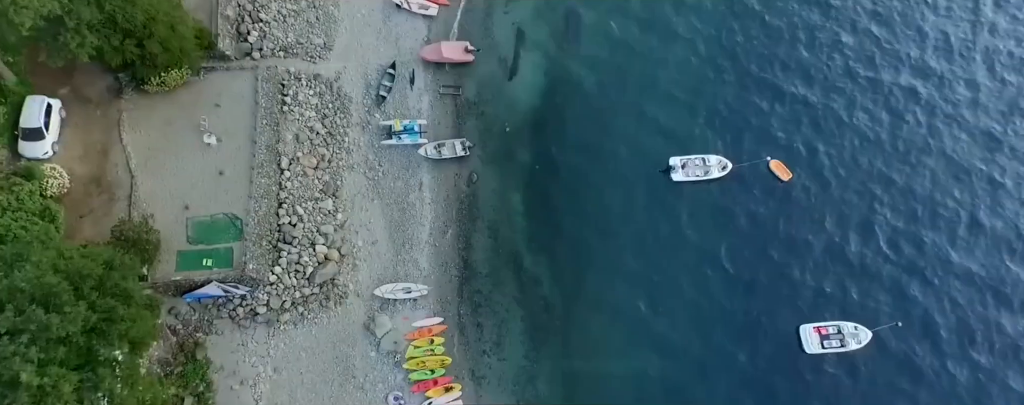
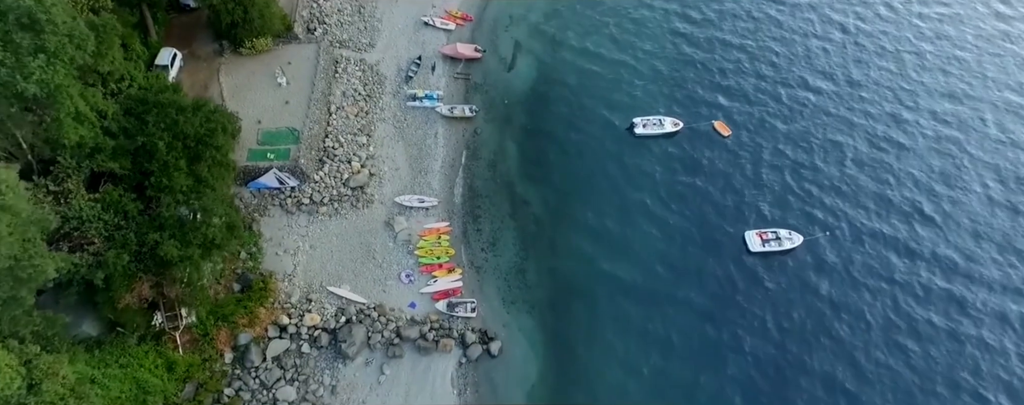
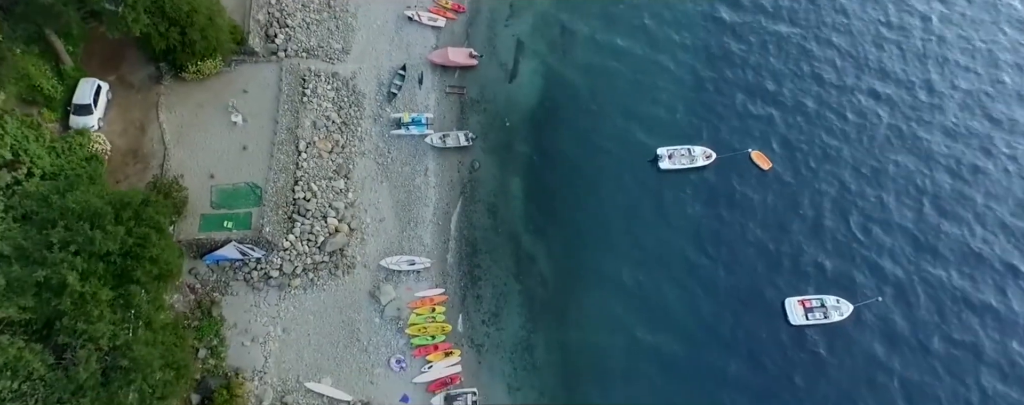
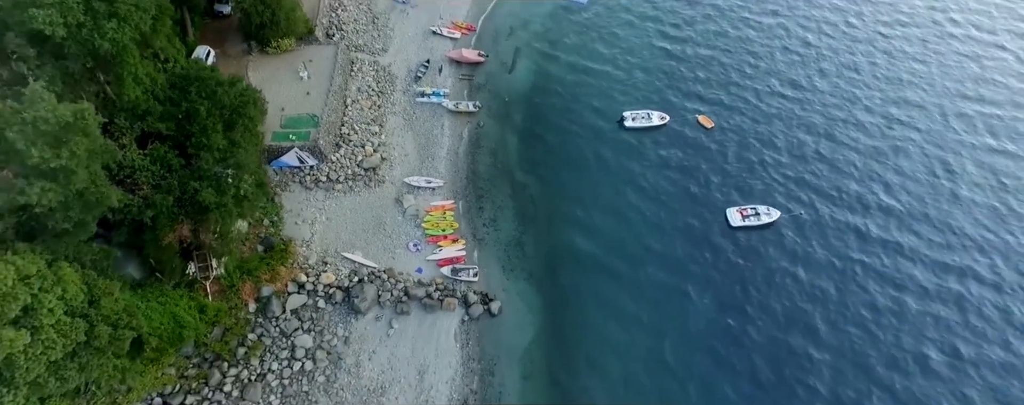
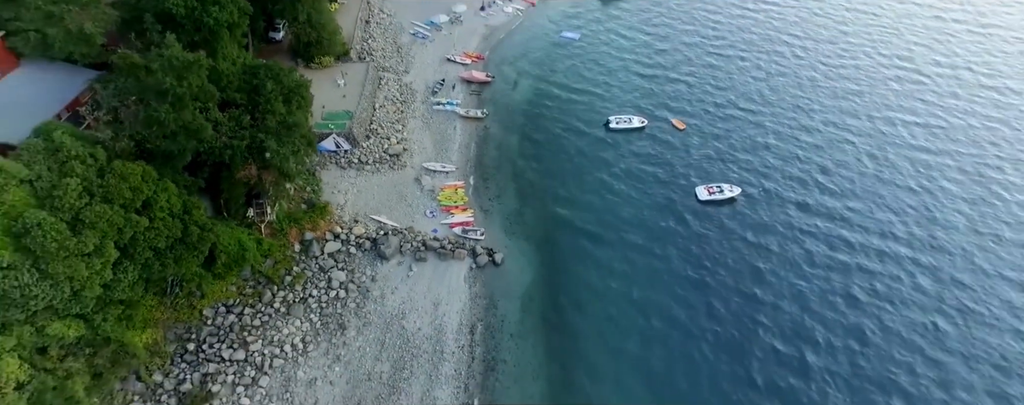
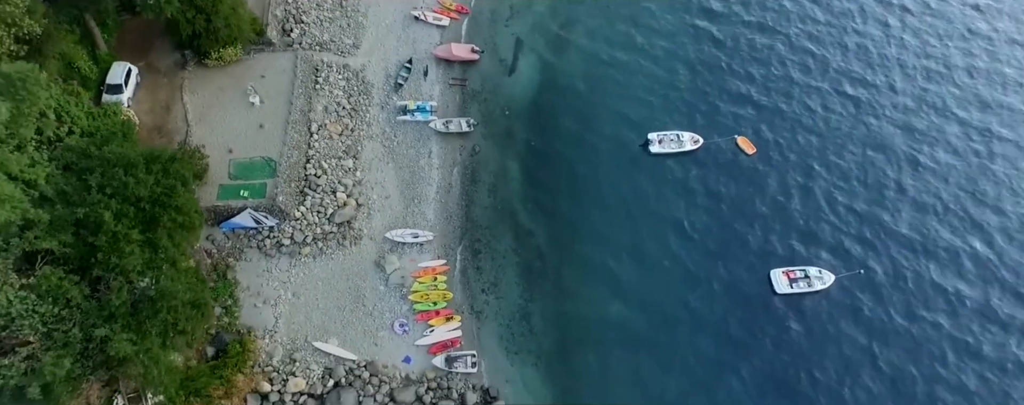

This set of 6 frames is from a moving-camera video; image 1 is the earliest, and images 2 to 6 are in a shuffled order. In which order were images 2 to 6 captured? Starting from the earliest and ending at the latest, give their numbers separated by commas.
3, 6, 2, 4, 5
